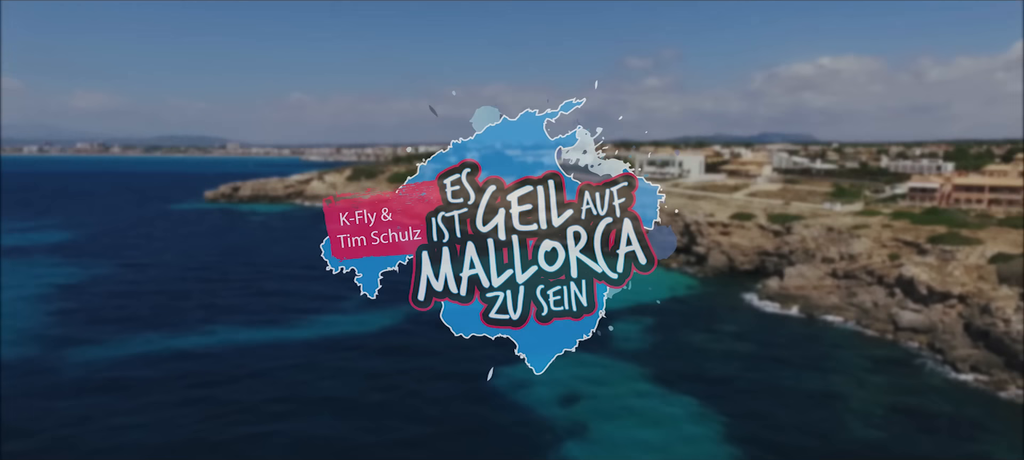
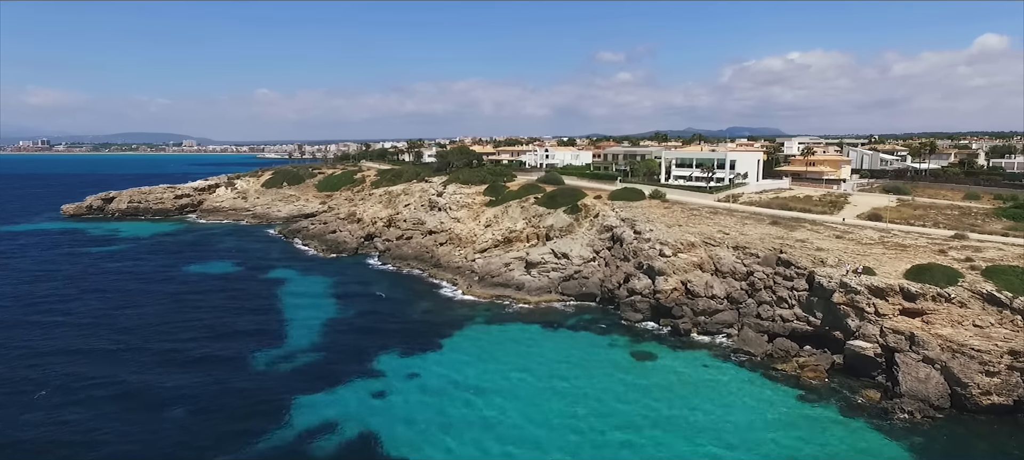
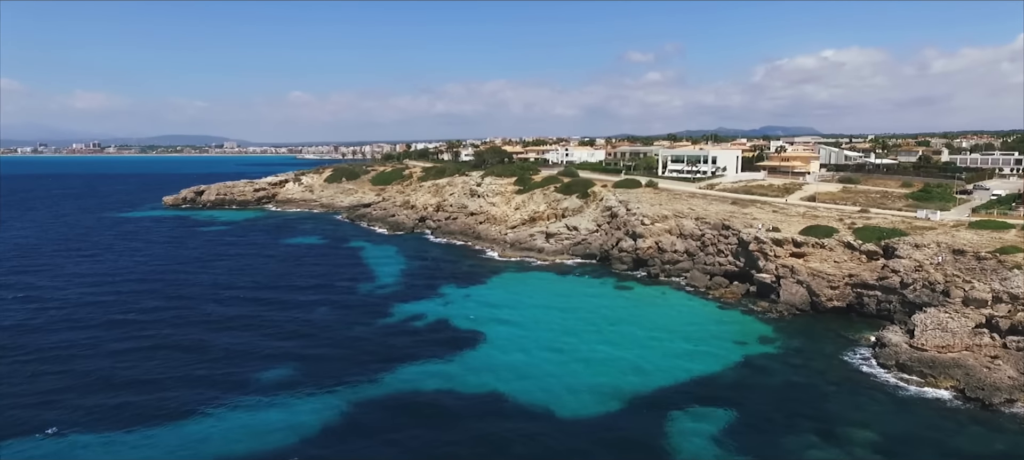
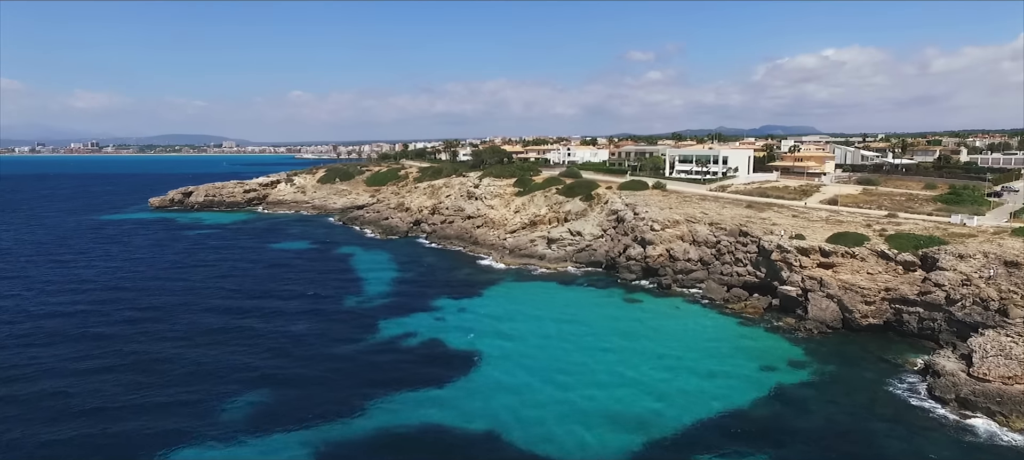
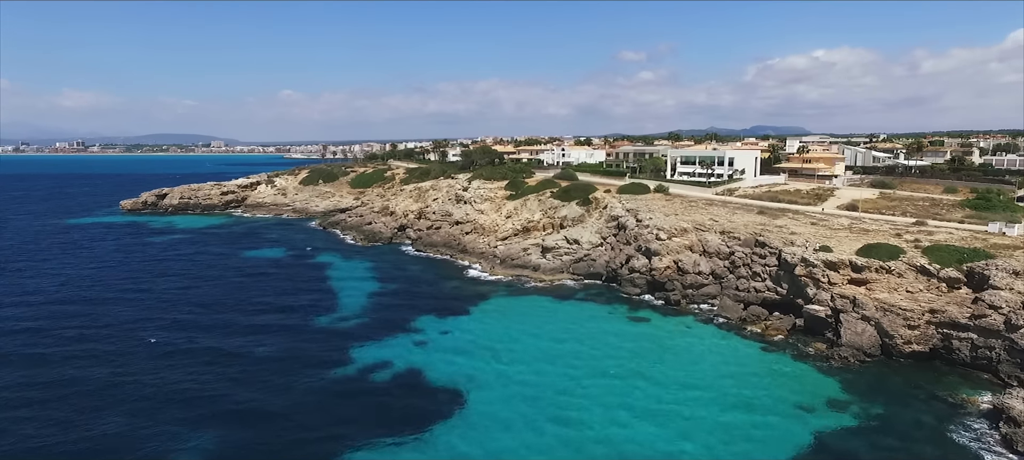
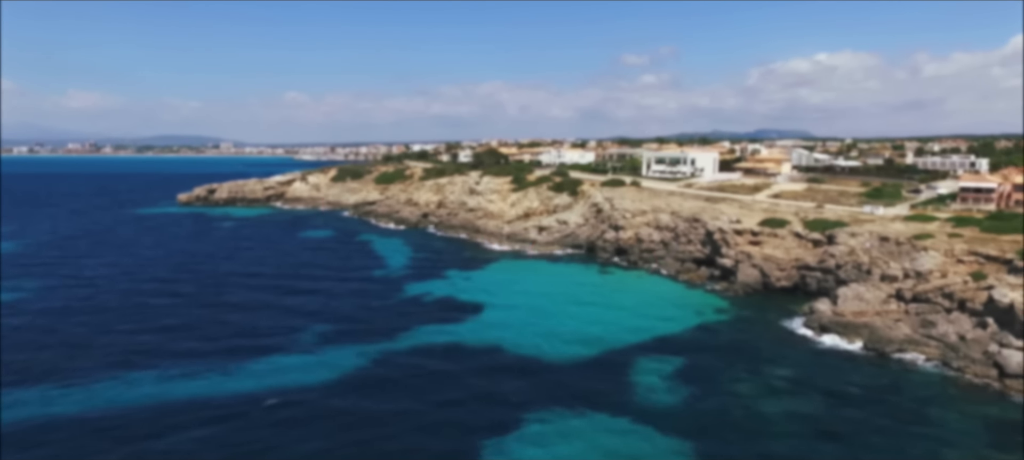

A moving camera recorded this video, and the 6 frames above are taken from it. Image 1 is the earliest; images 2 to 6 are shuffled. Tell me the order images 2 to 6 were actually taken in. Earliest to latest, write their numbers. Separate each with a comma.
6, 3, 4, 5, 2
